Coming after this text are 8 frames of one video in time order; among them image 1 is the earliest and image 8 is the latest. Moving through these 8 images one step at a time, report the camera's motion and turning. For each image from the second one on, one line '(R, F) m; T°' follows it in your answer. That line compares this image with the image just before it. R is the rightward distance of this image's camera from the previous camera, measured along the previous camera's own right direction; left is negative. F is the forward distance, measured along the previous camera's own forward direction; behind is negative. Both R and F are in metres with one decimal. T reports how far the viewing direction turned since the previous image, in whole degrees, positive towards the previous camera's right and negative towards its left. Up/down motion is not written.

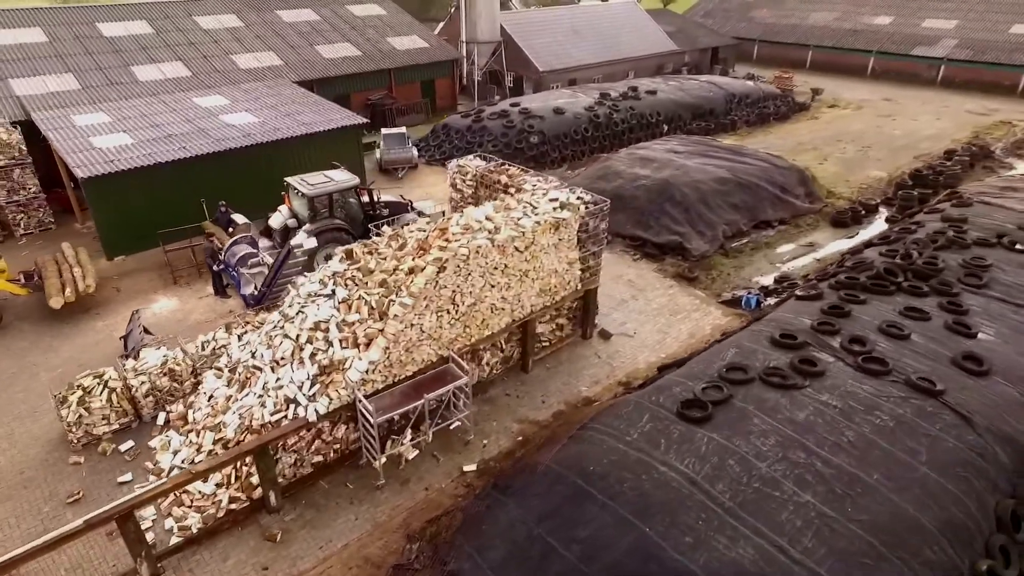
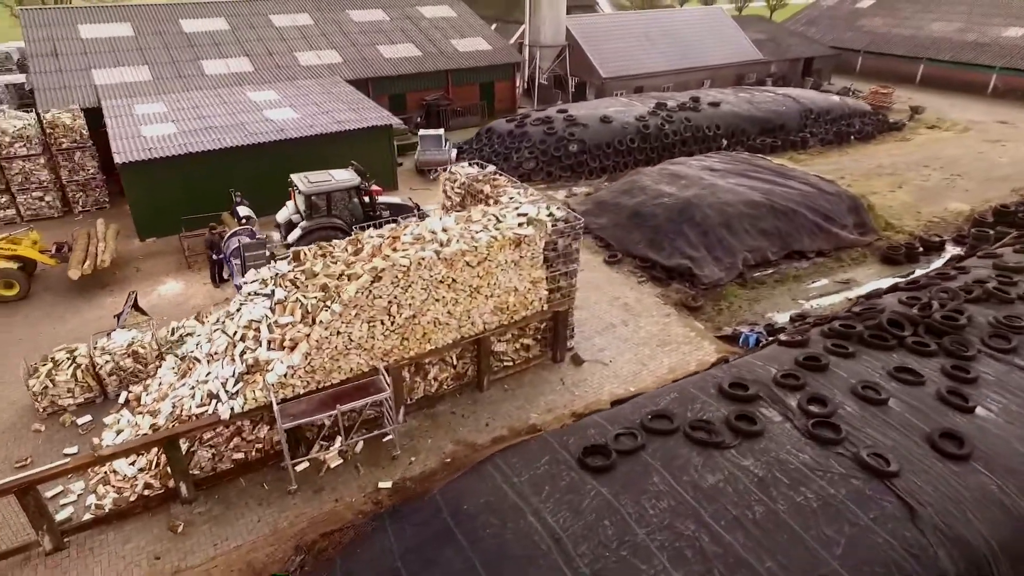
(+2.5, +0.6) m; -9°
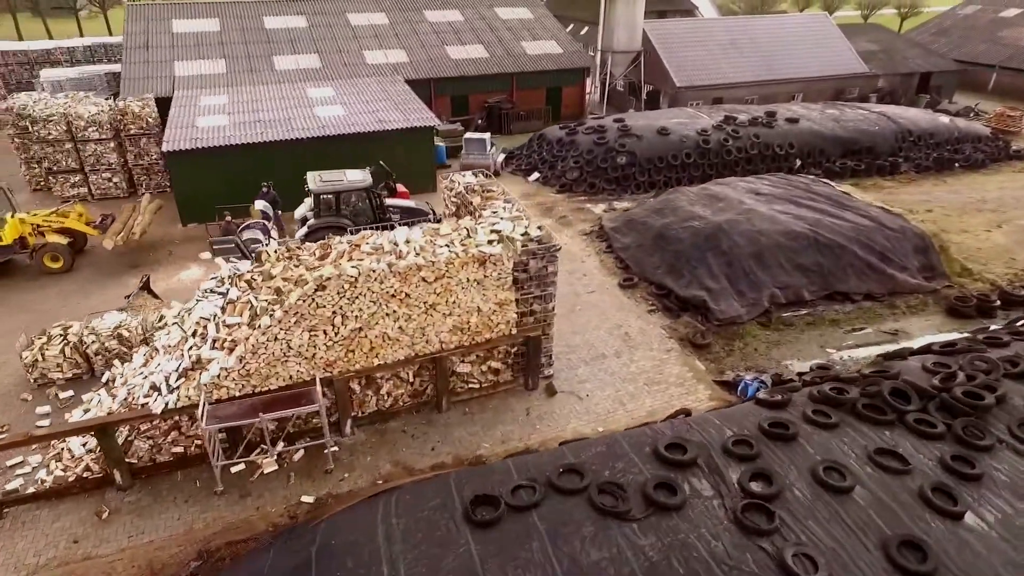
(+2.3, +0.8) m; -9°
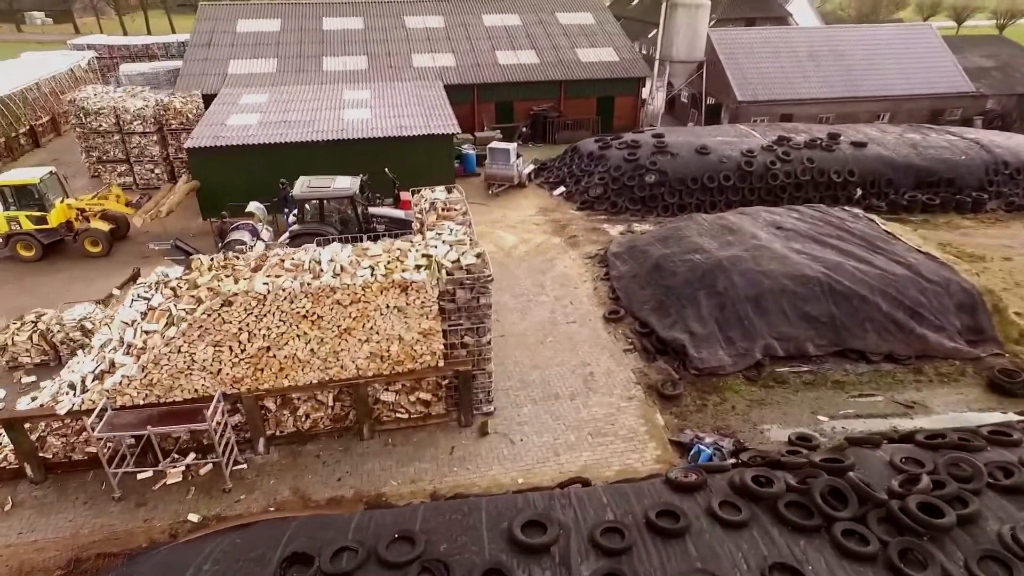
(+2.6, +1.0) m; -9°
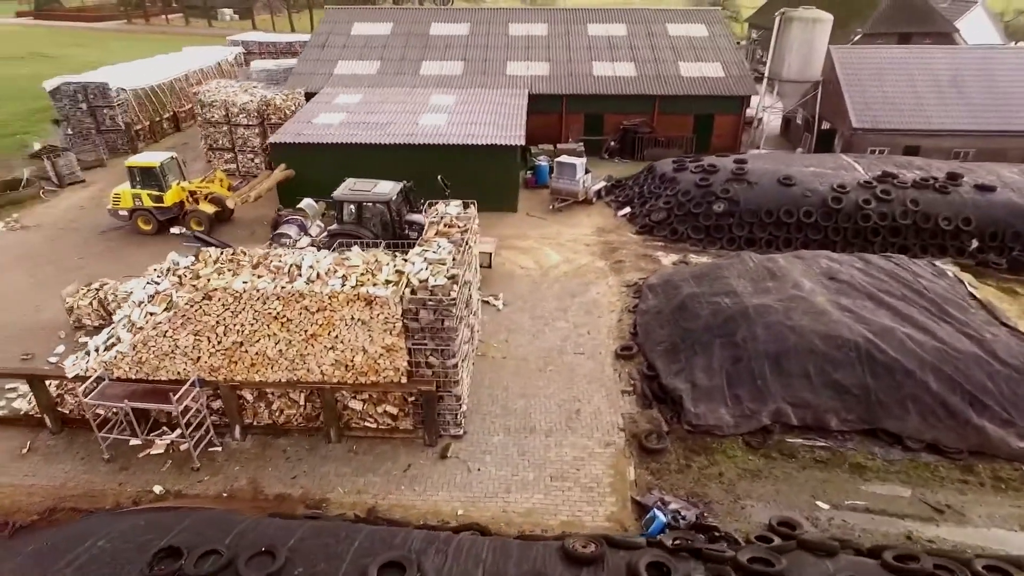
(+2.5, +0.6) m; -12°
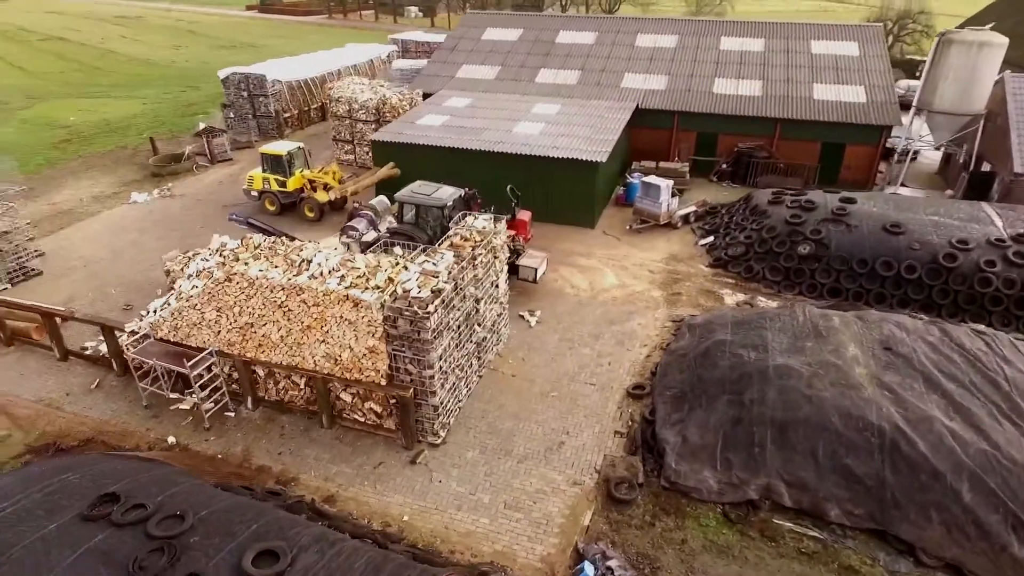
(+2.7, +0.4) m; -14°
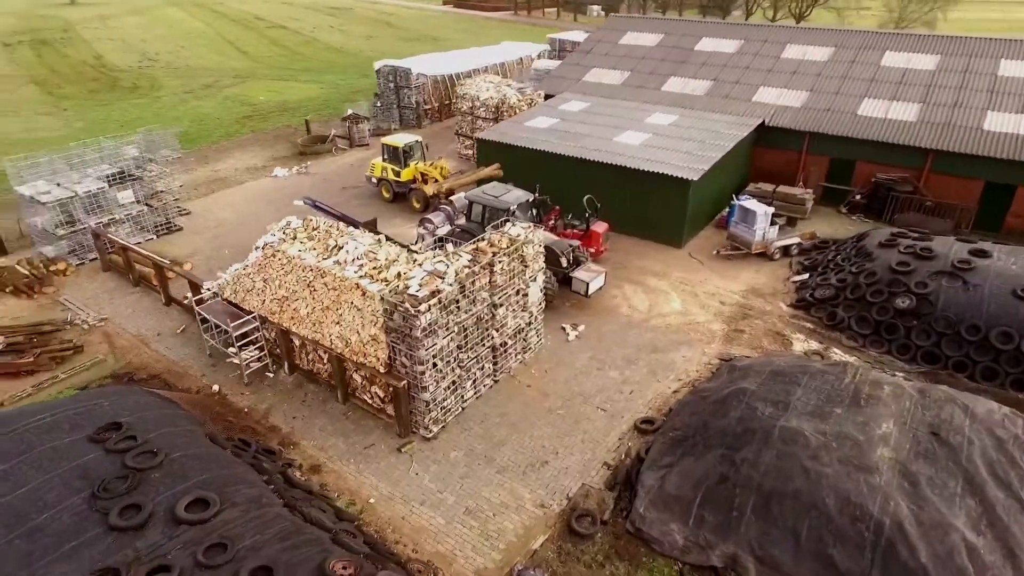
(+2.7, +0.3) m; -15°
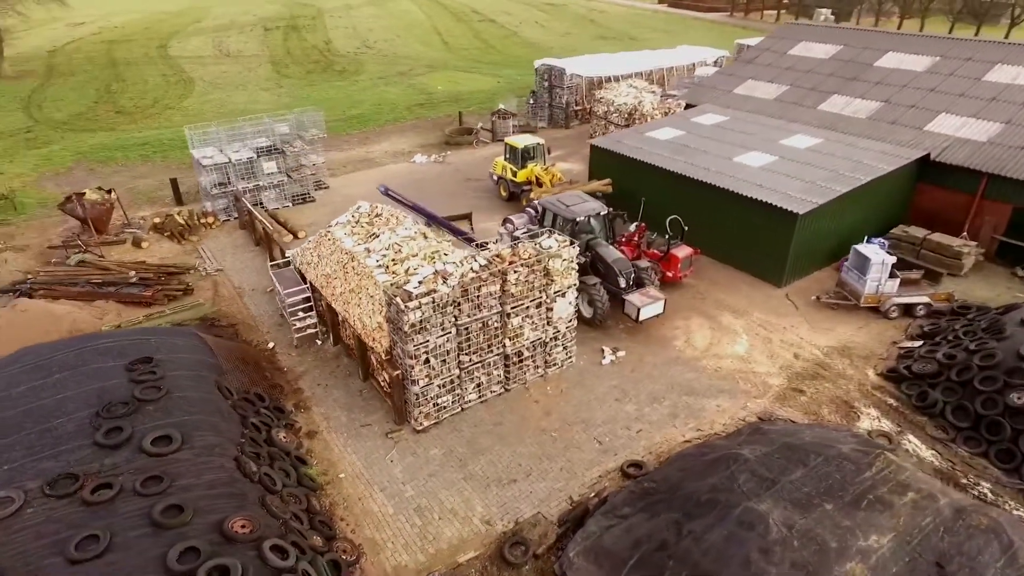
(+3.2, +0.6) m; -17°
